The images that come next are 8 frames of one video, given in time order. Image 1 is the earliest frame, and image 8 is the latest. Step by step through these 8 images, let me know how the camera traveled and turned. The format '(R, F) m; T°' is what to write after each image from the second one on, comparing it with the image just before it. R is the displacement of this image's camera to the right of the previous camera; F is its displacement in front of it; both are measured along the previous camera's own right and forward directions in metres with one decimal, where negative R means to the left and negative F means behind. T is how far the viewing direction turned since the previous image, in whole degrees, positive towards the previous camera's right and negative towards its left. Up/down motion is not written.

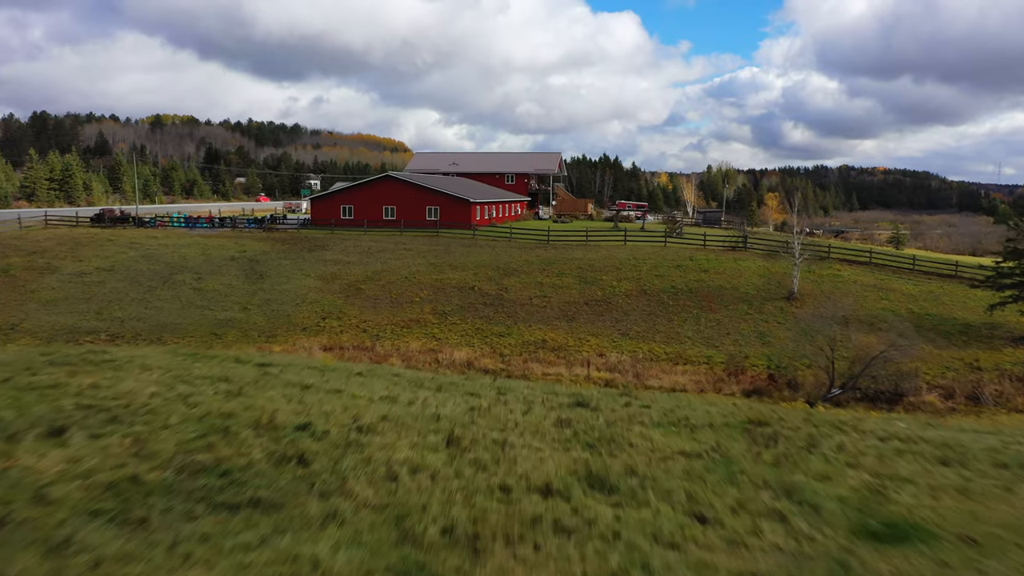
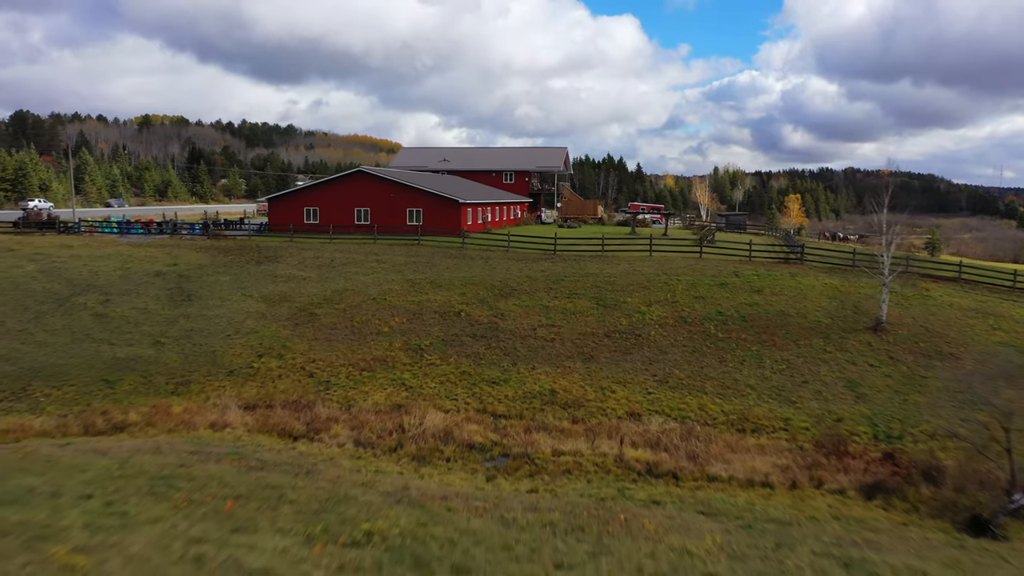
(0.0, +6.3) m; 0°
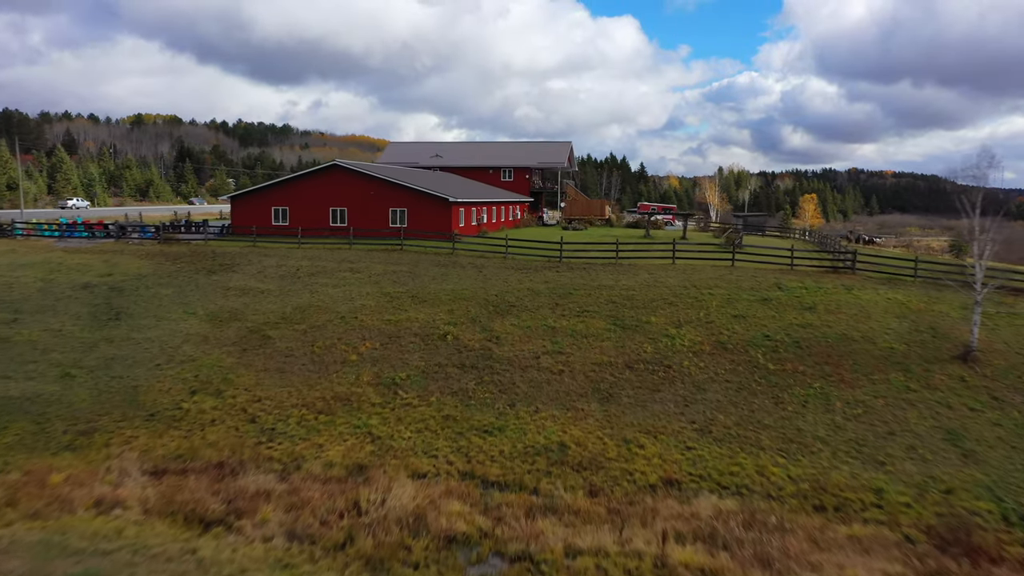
(0.0, +4.0) m; 0°
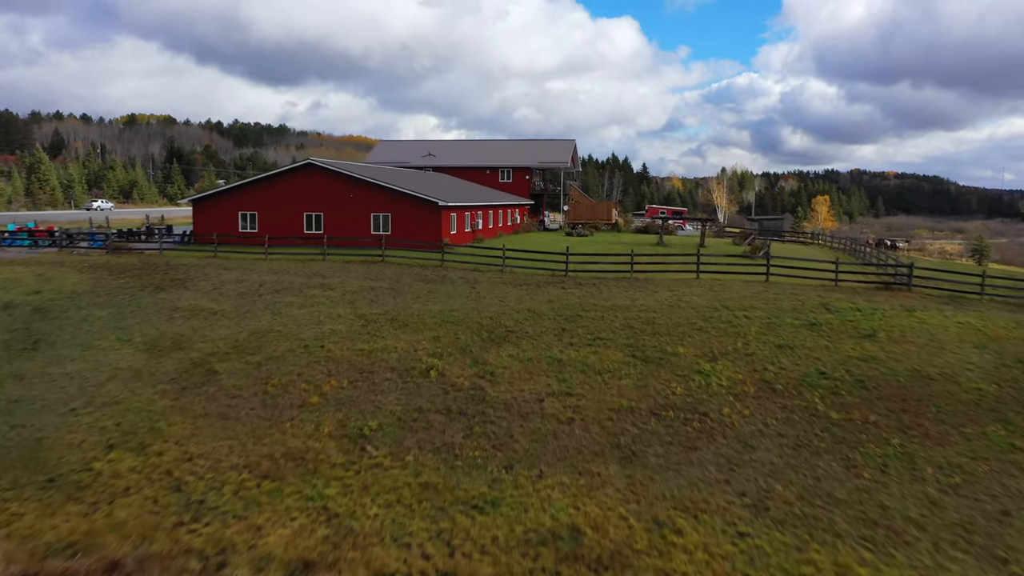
(0.0, +3.1) m; 0°
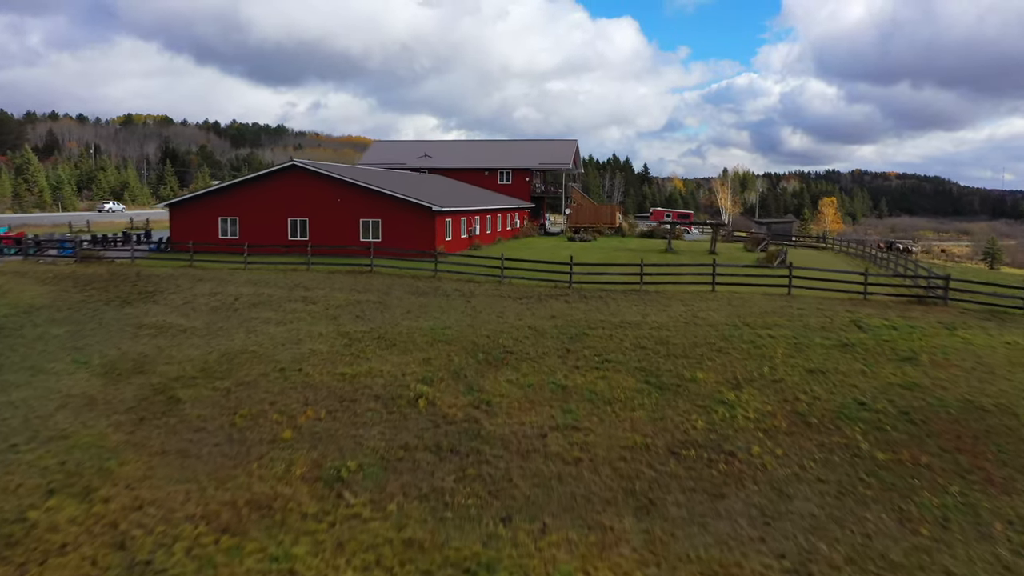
(0.0, +1.6) m; 0°
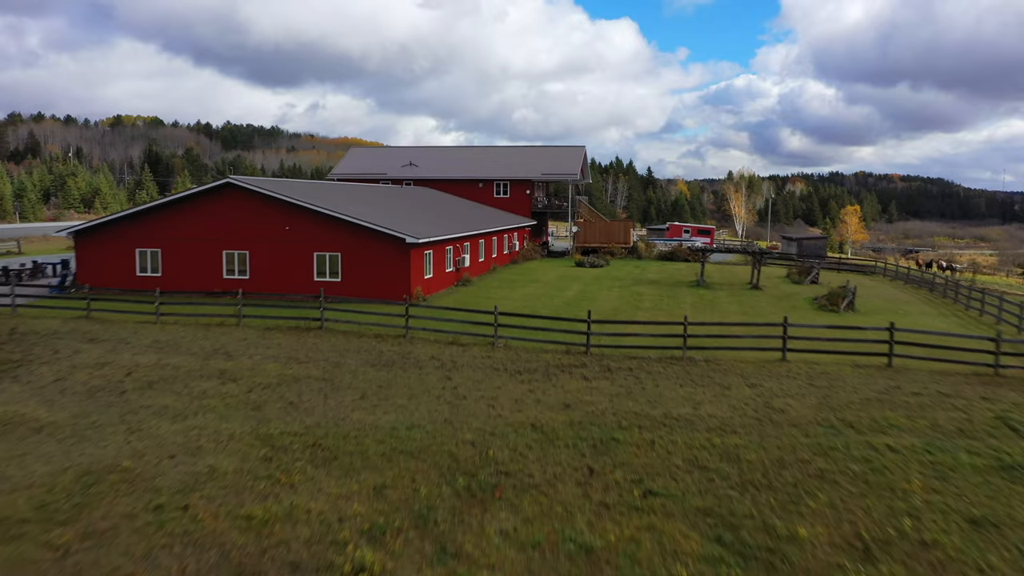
(0.0, +4.8) m; 0°
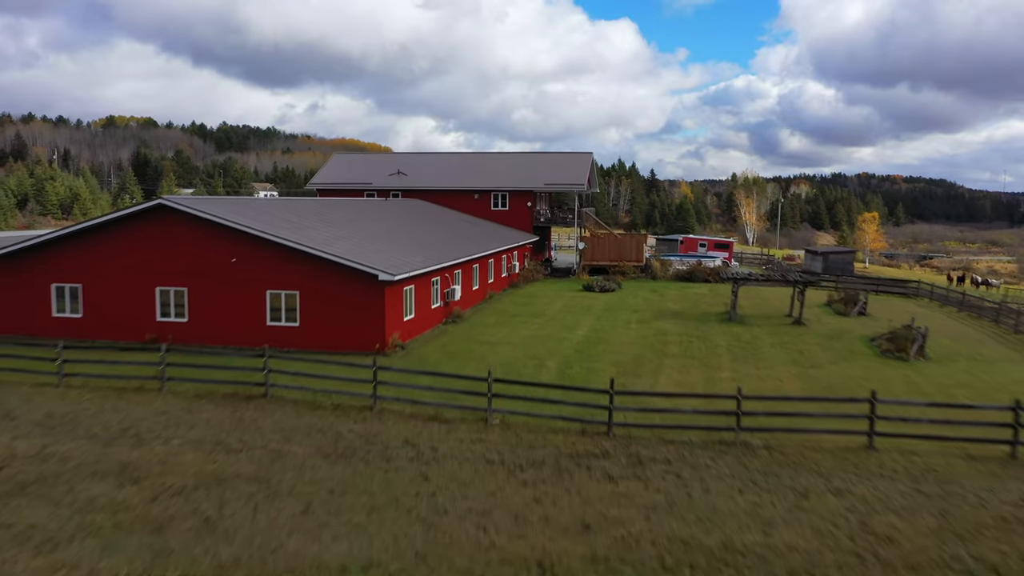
(0.0, +3.2) m; 0°
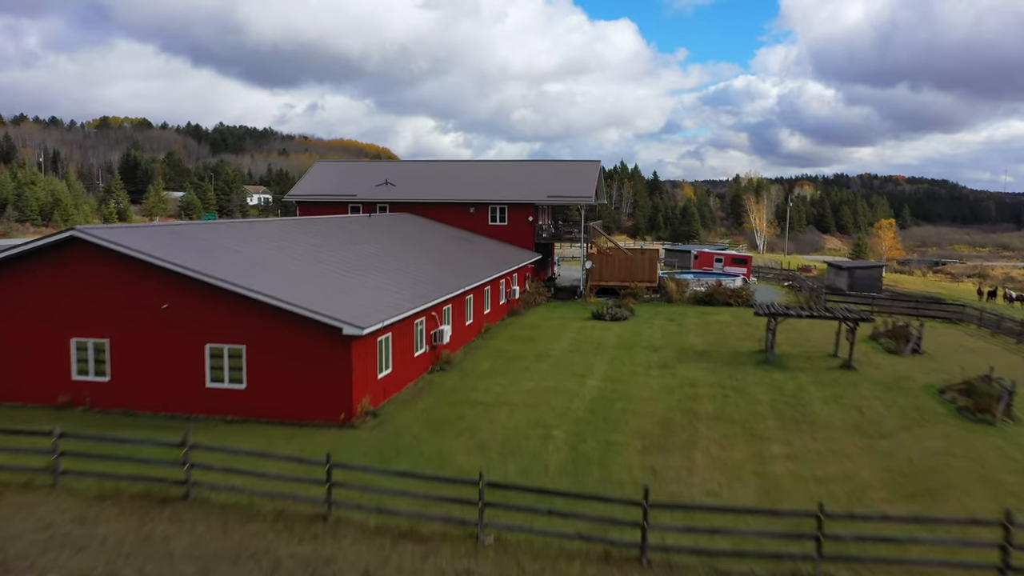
(0.0, +2.7) m; 0°
